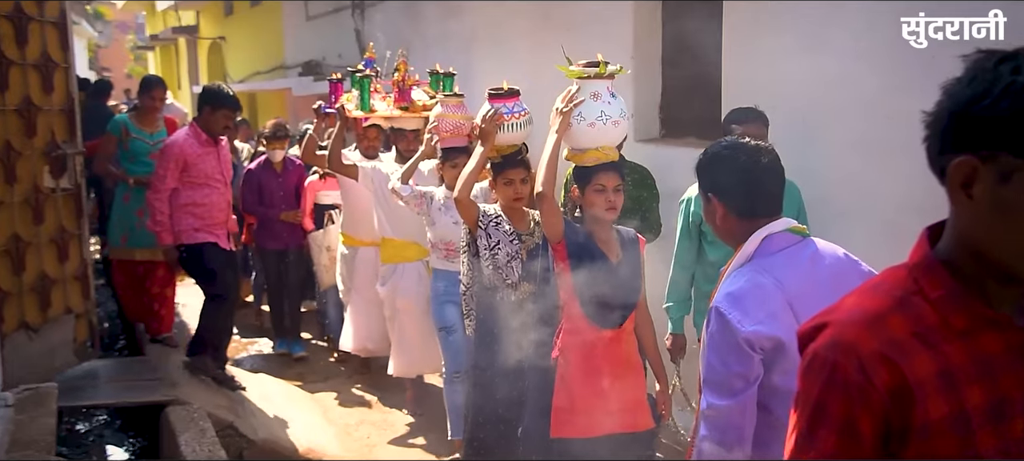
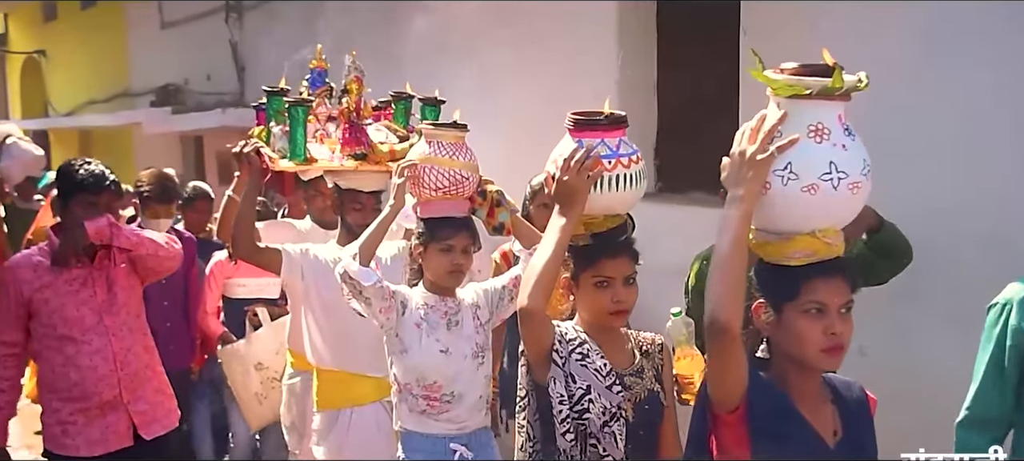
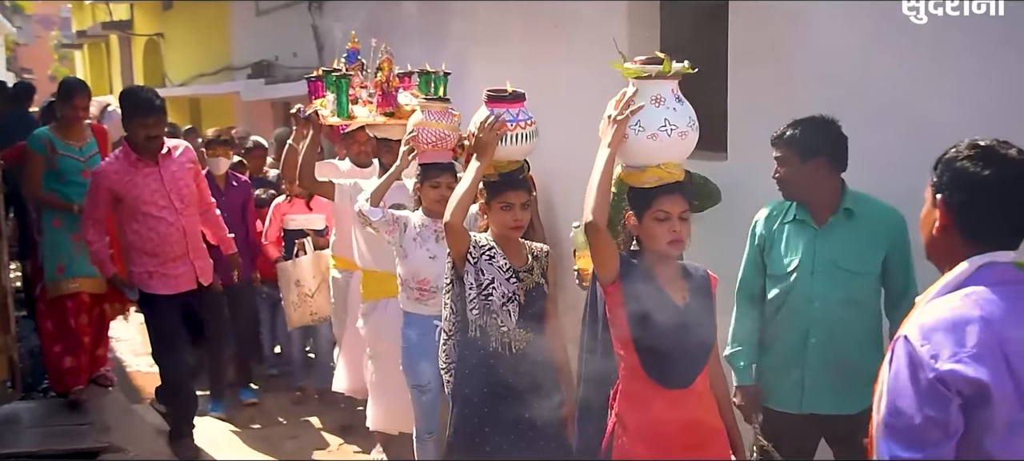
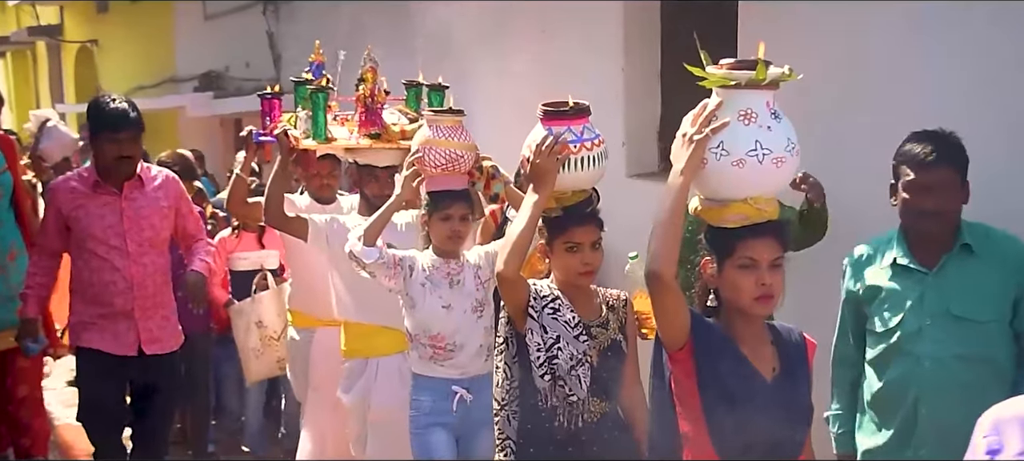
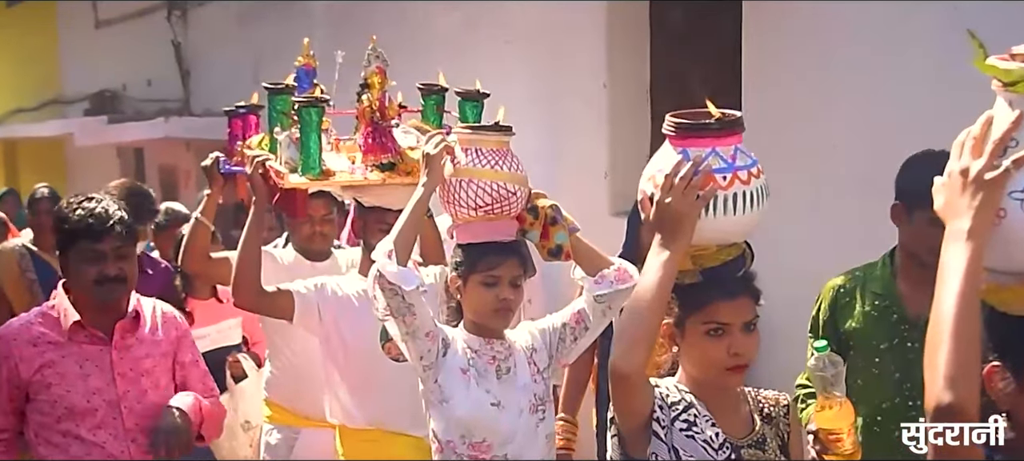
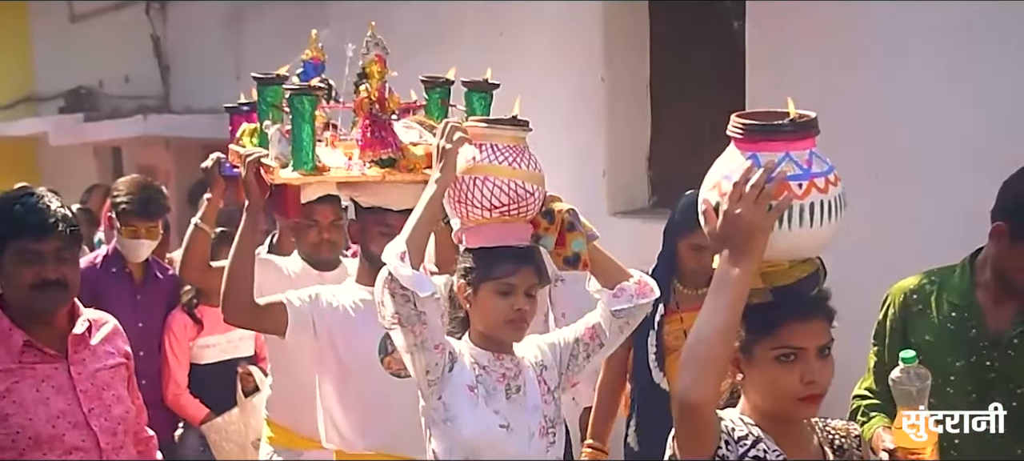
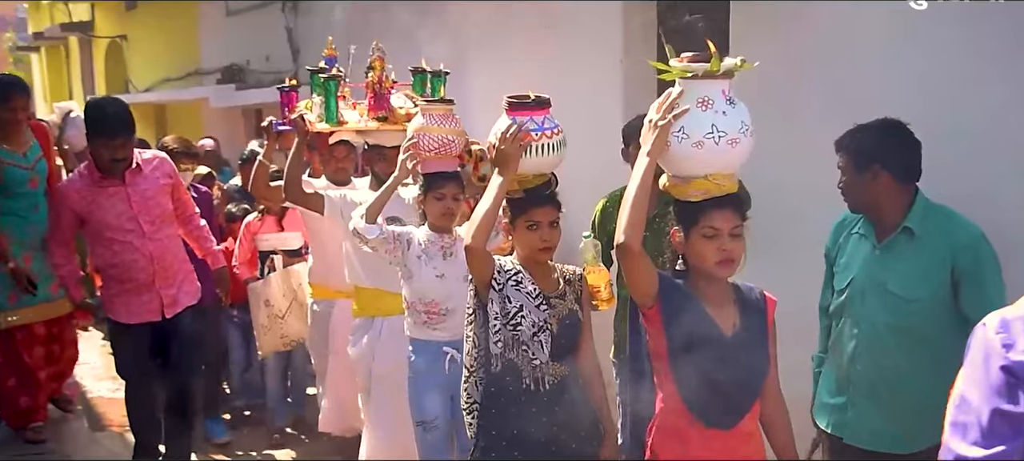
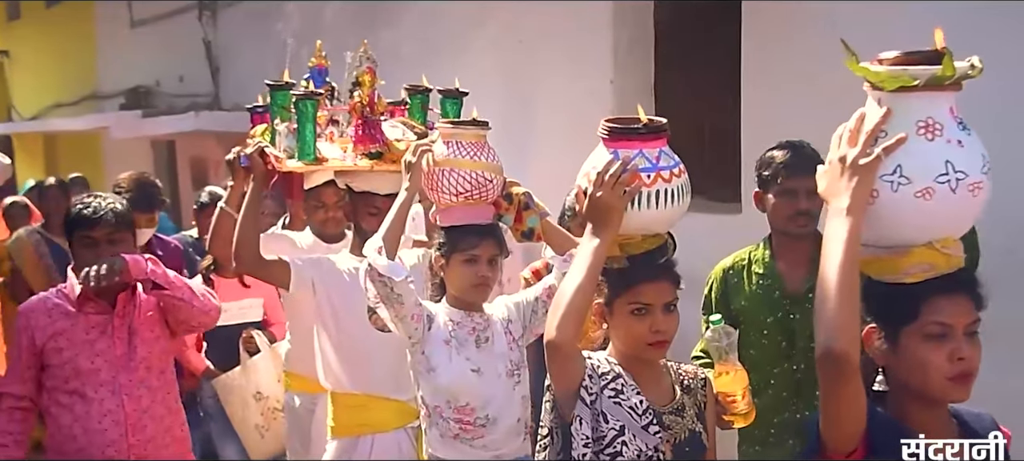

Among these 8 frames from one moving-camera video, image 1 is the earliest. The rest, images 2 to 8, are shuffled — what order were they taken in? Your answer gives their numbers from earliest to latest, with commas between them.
3, 7, 4, 2, 8, 5, 6
